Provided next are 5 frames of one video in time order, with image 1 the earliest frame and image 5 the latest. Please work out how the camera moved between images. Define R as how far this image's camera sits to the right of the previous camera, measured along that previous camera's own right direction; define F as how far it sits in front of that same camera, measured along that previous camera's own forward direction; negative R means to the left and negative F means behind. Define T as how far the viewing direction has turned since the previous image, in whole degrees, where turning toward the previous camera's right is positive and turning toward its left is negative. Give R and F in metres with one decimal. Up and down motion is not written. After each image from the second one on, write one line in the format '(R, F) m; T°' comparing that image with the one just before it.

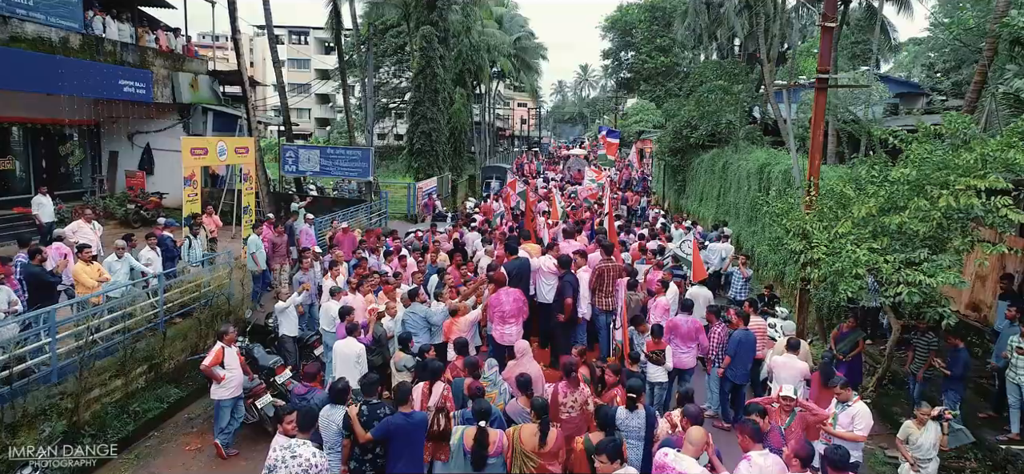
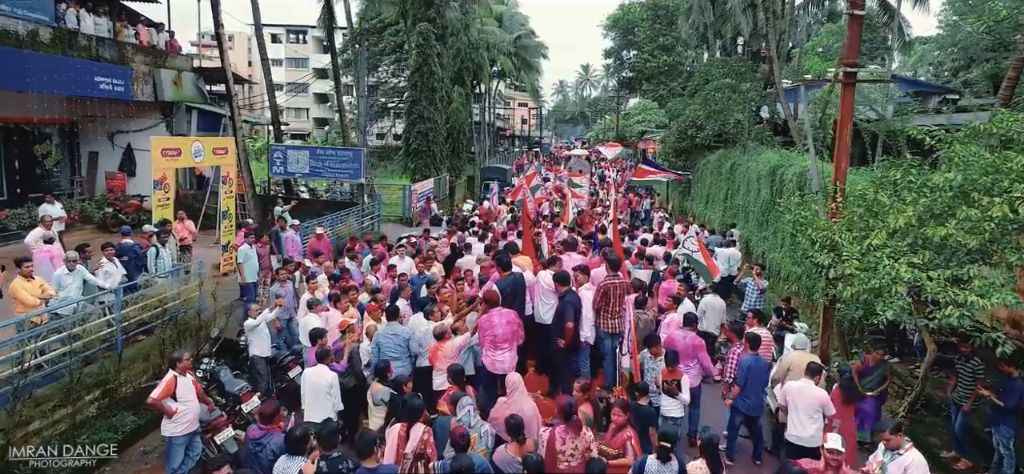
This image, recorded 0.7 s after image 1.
(+0.1, +0.8) m; 0°
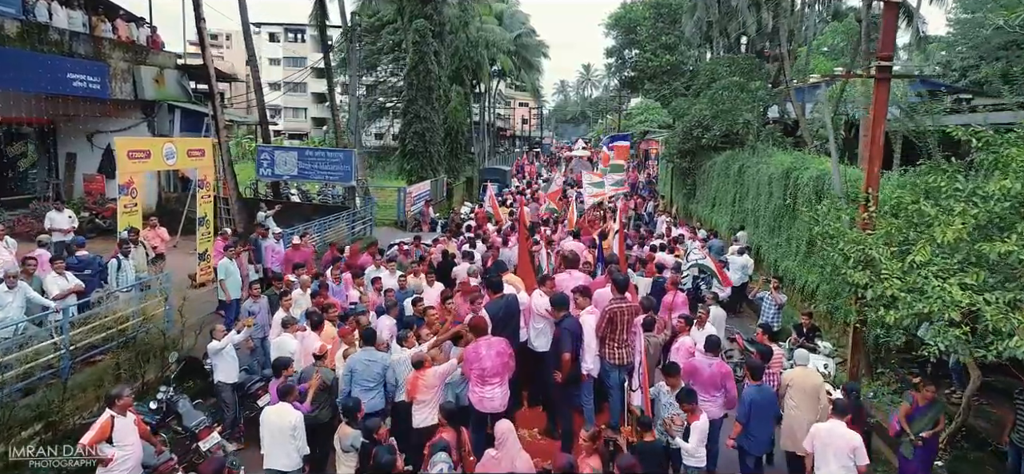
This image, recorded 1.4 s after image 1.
(+0.1, +0.8) m; 0°
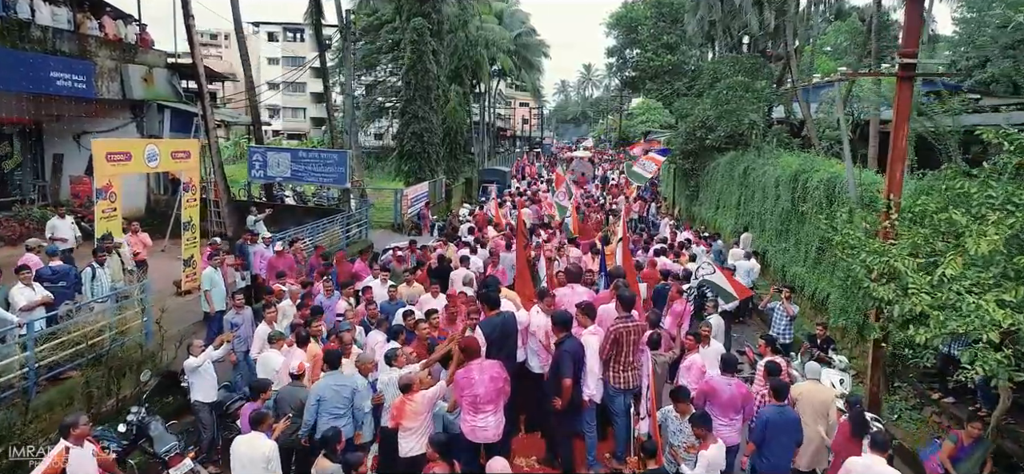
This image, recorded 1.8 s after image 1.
(0.0, +0.5) m; 0°
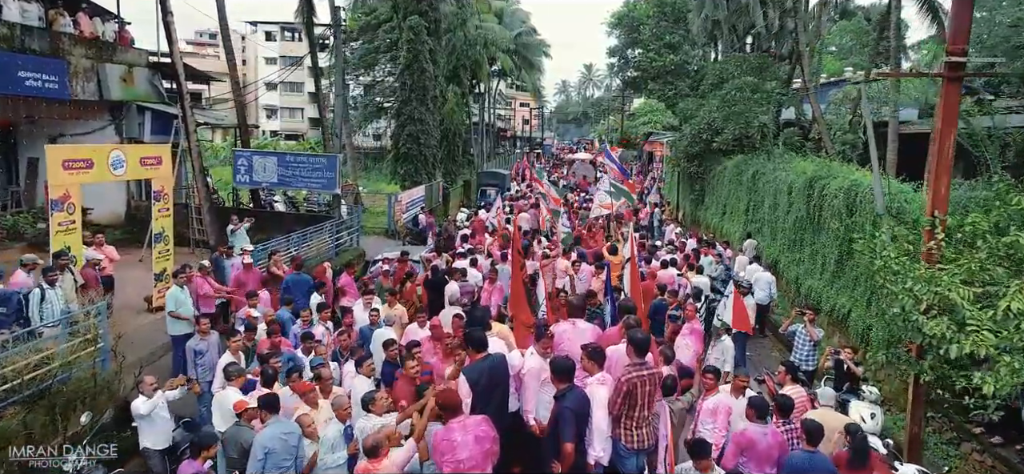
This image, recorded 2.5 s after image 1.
(+0.1, +0.8) m; 0°
